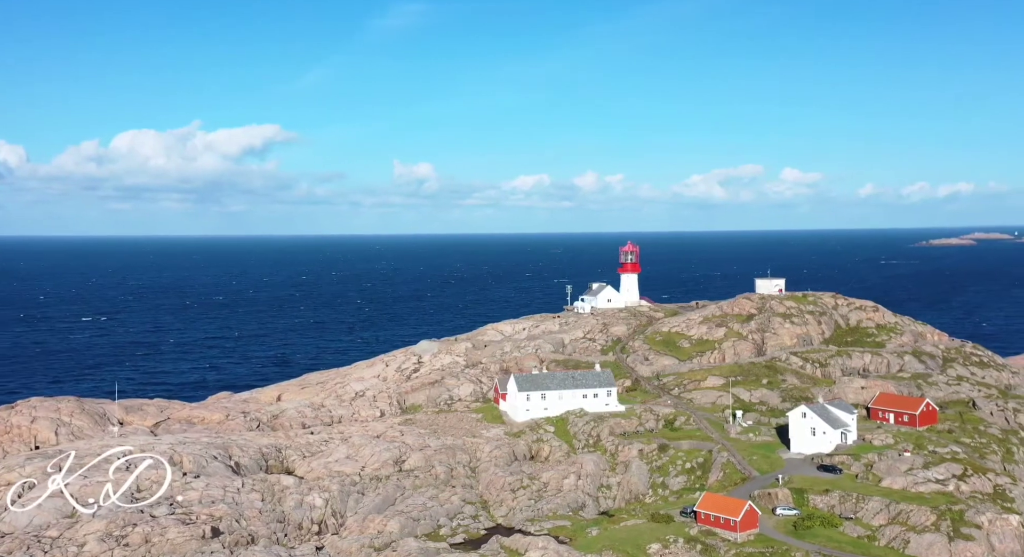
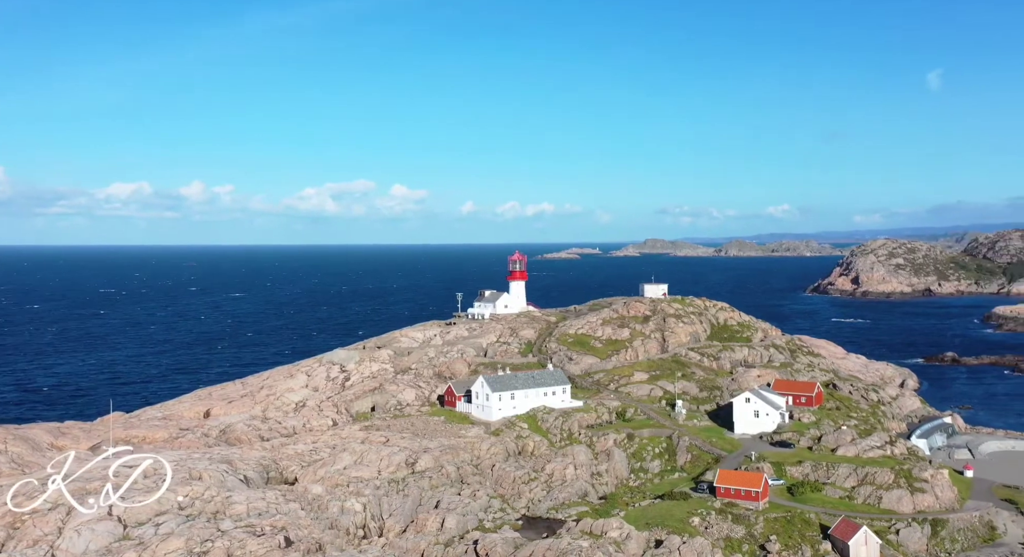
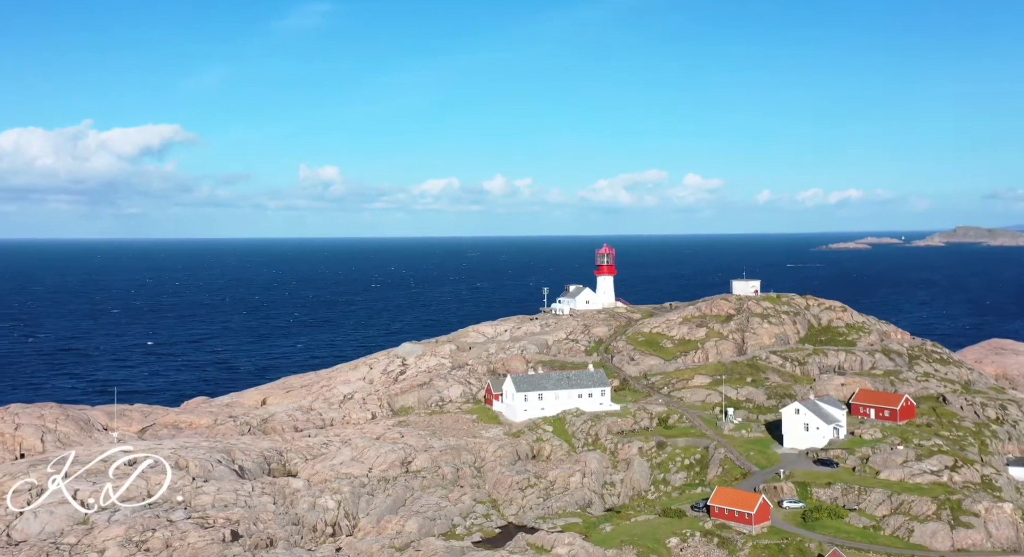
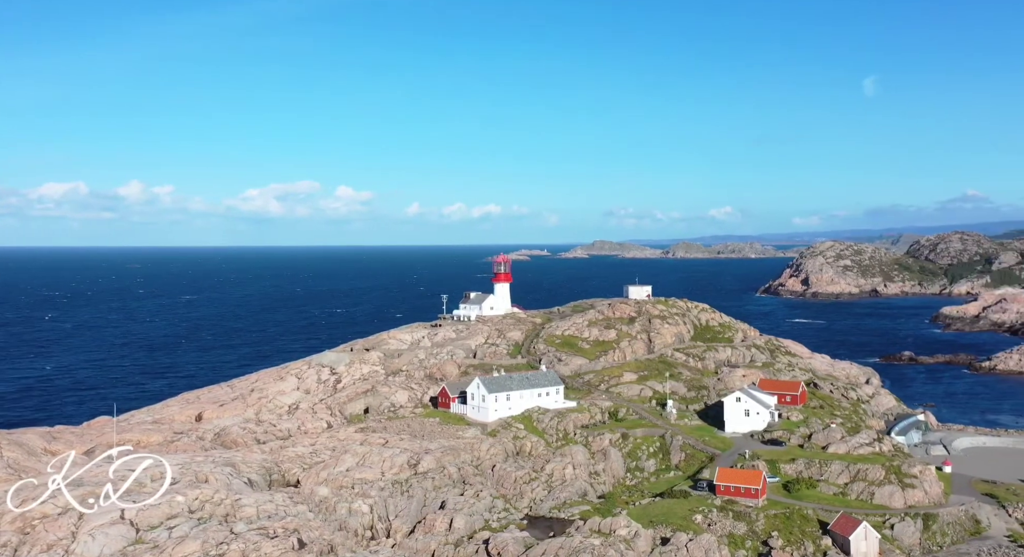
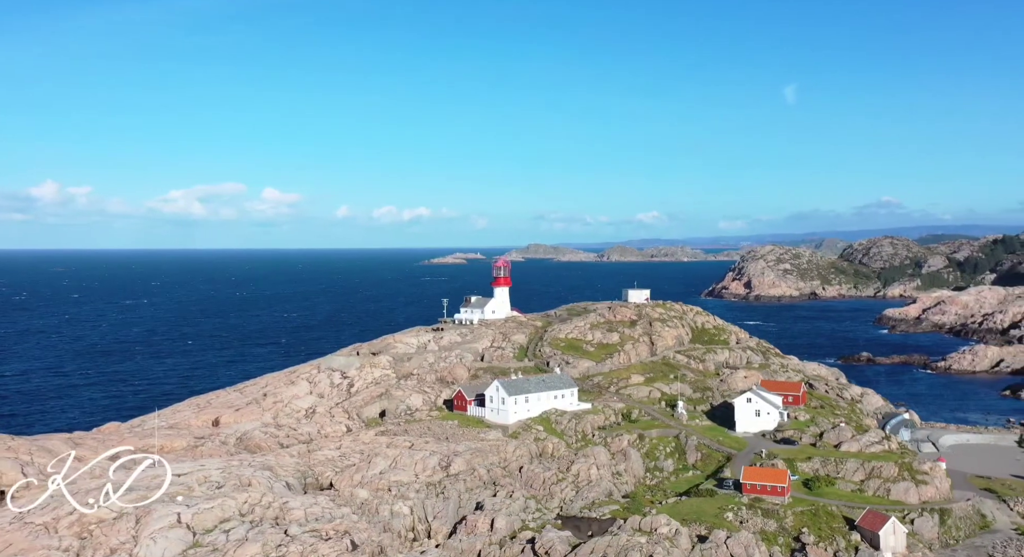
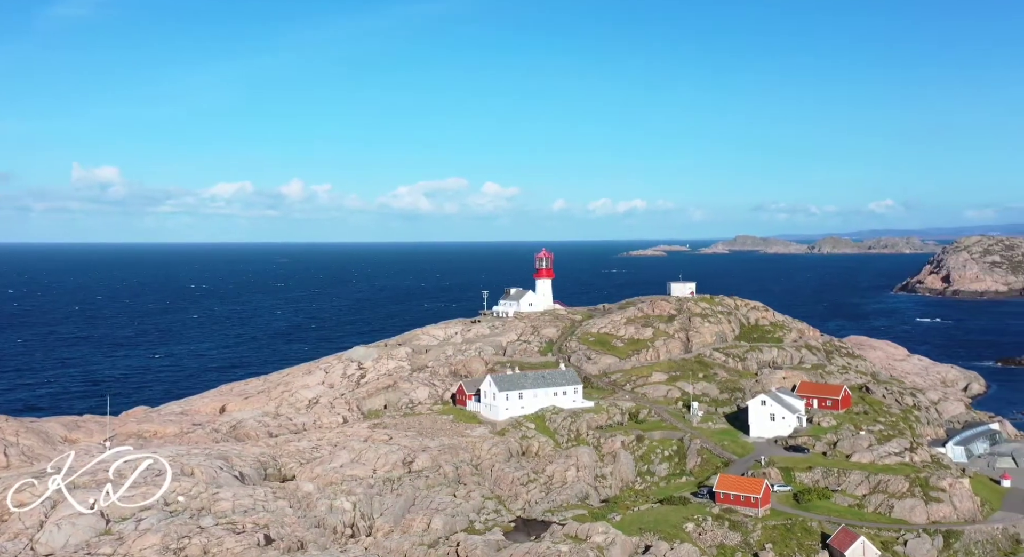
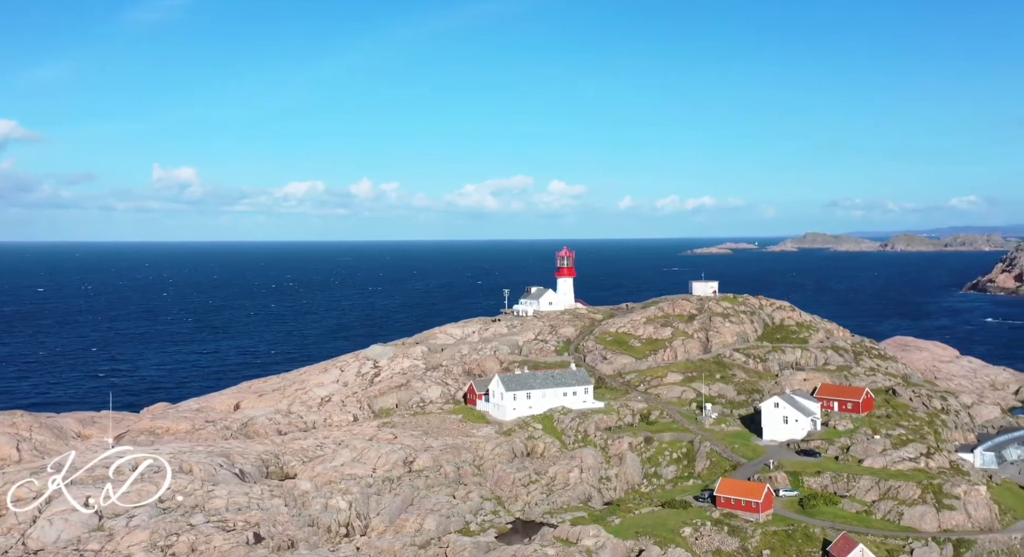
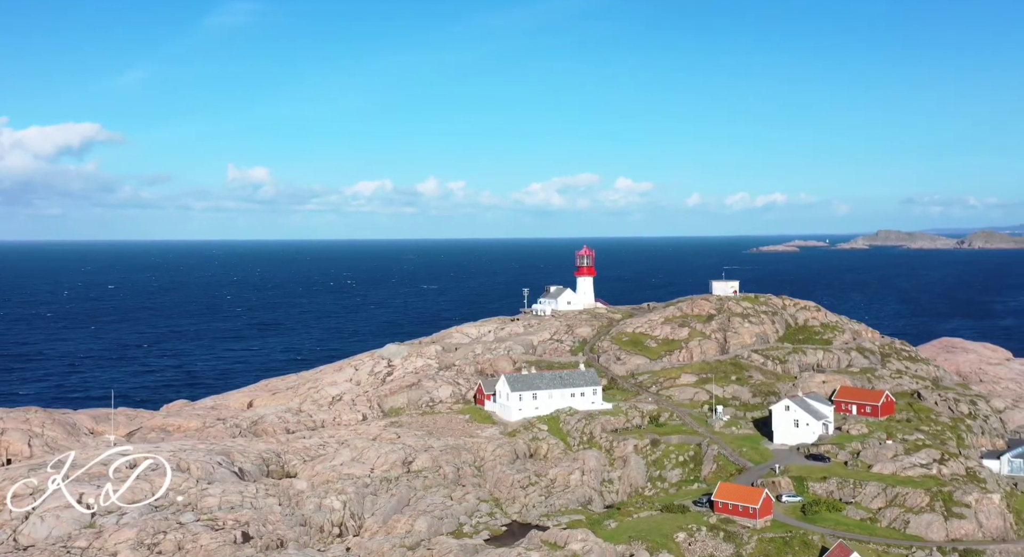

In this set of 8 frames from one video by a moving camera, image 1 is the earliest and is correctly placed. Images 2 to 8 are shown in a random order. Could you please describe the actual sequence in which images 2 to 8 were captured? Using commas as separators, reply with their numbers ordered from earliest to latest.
3, 8, 7, 6, 2, 4, 5
